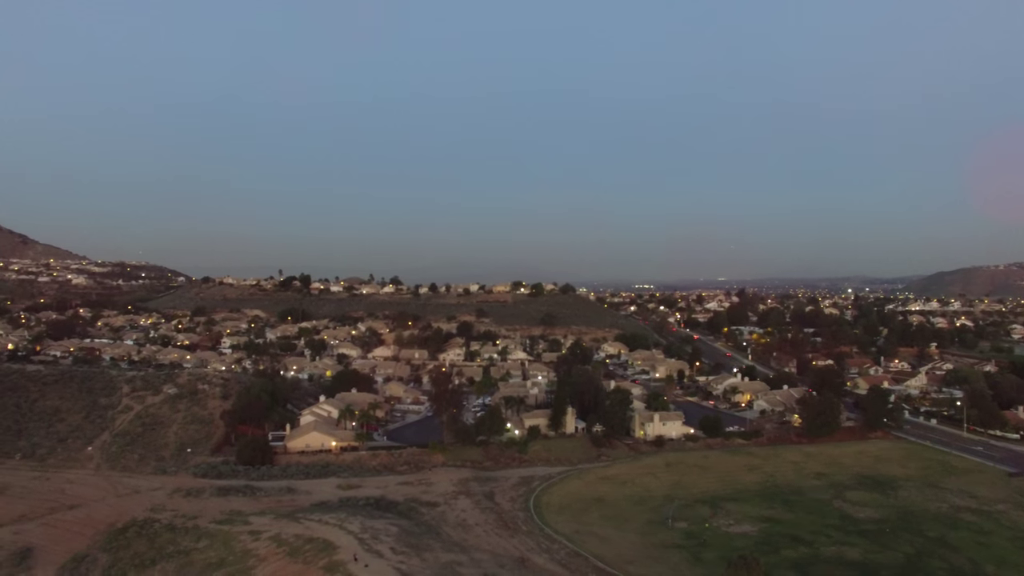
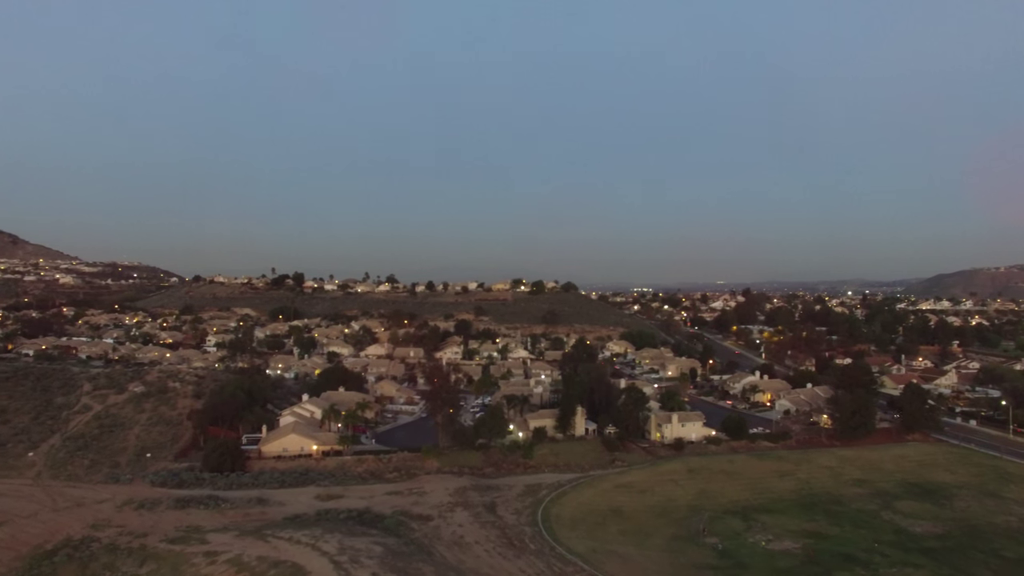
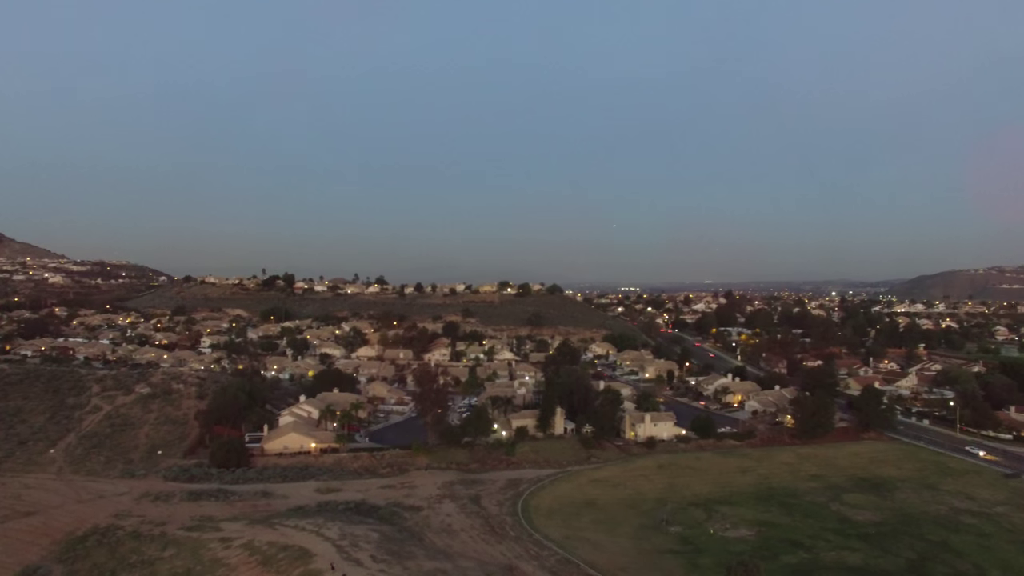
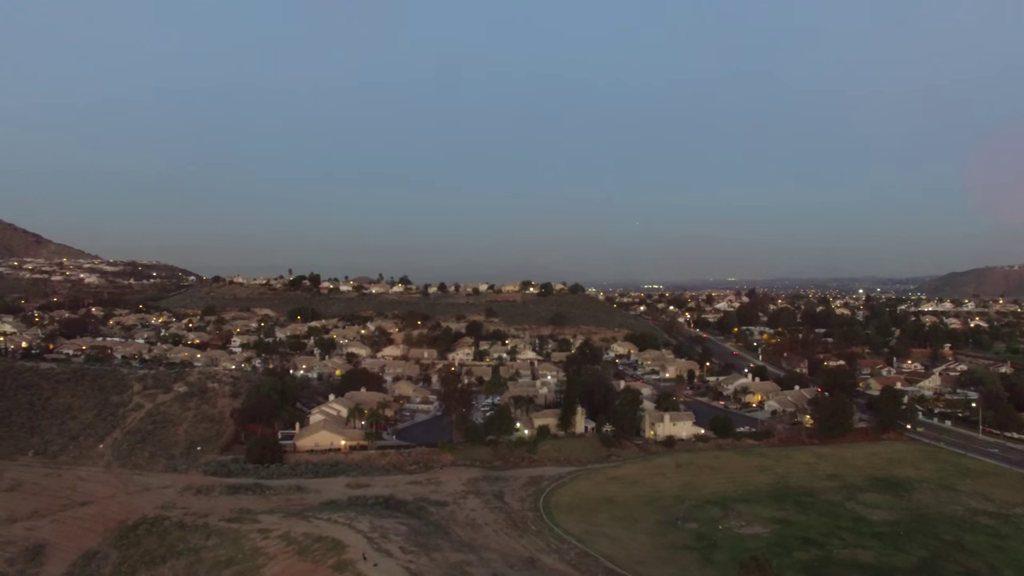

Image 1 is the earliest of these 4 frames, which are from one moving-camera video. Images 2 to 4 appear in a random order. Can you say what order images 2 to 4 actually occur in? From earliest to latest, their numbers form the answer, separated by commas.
4, 3, 2
